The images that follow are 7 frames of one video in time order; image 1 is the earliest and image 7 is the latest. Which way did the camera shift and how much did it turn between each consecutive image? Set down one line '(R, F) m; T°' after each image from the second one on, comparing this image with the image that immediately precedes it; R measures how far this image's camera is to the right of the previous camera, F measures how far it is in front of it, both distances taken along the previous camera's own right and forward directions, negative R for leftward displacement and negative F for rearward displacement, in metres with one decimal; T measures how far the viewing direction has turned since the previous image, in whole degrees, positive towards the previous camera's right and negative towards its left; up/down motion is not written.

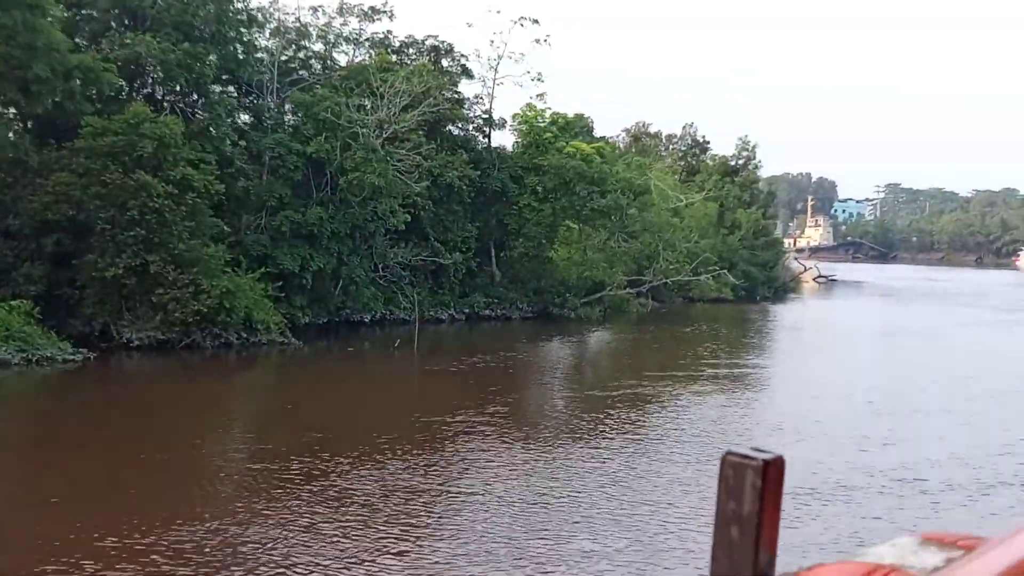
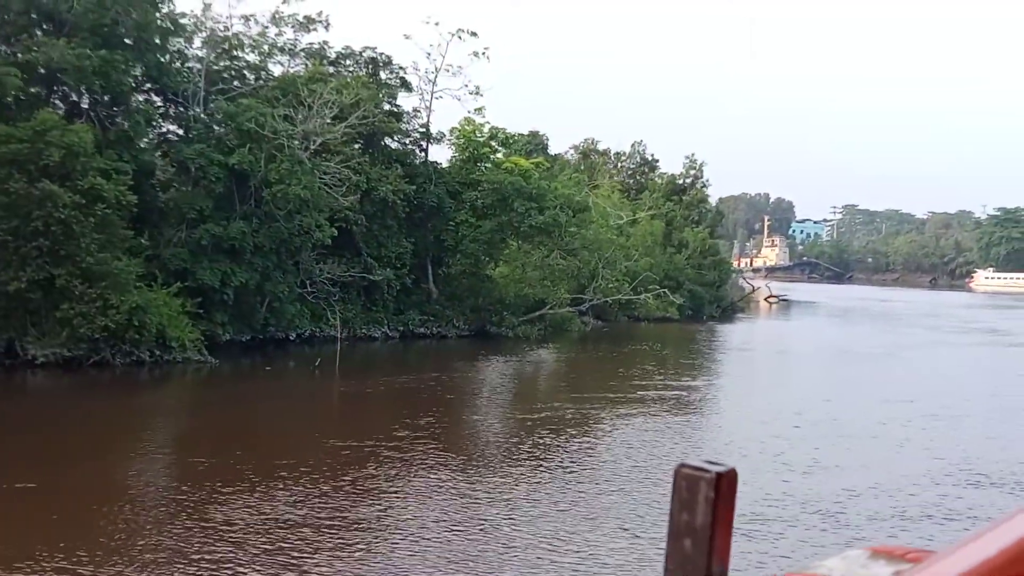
(+0.6, +0.3) m; +2°
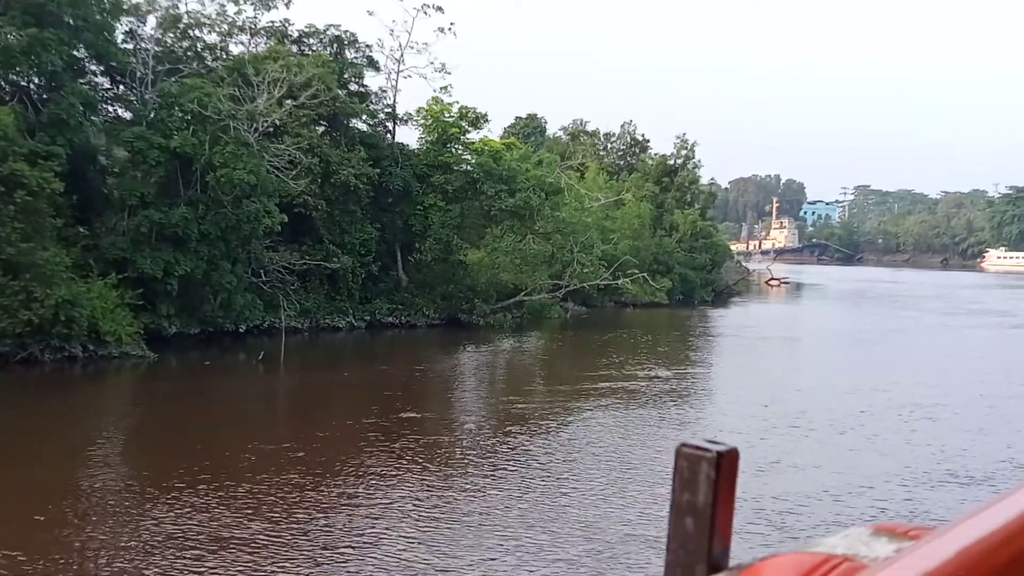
(+0.9, +0.9) m; -1°
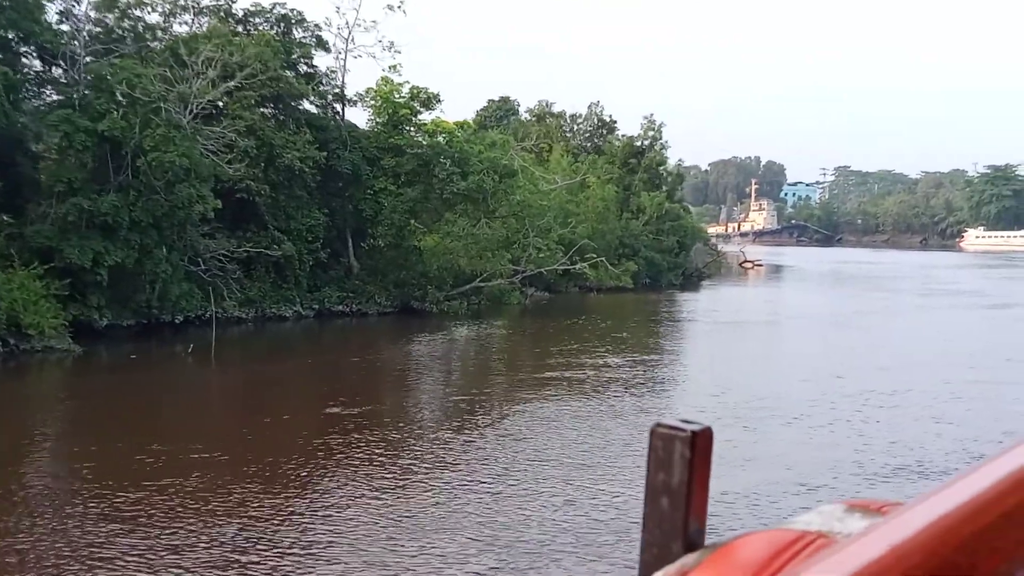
(+0.7, +0.5) m; +1°
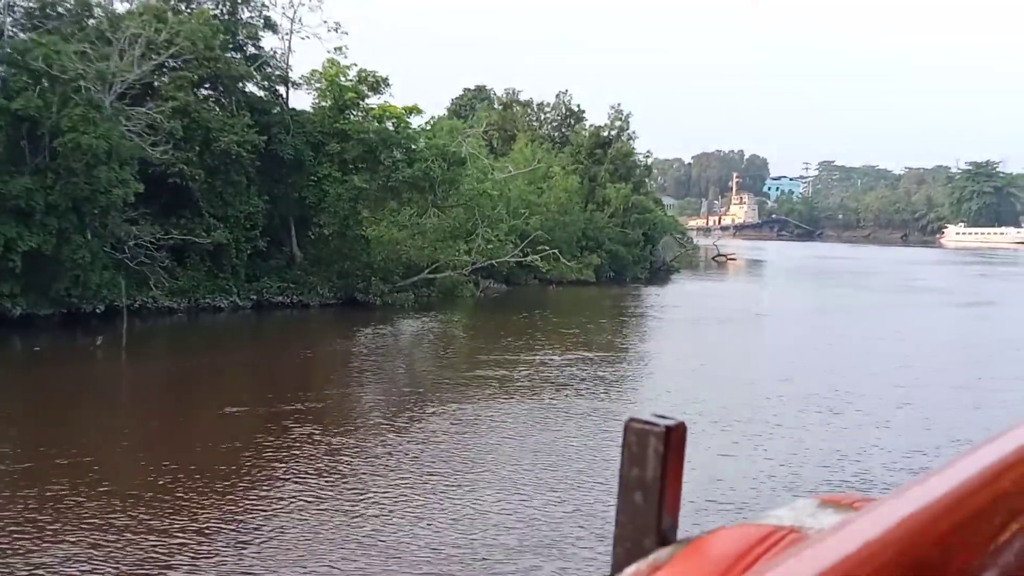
(+0.8, +0.6) m; +1°
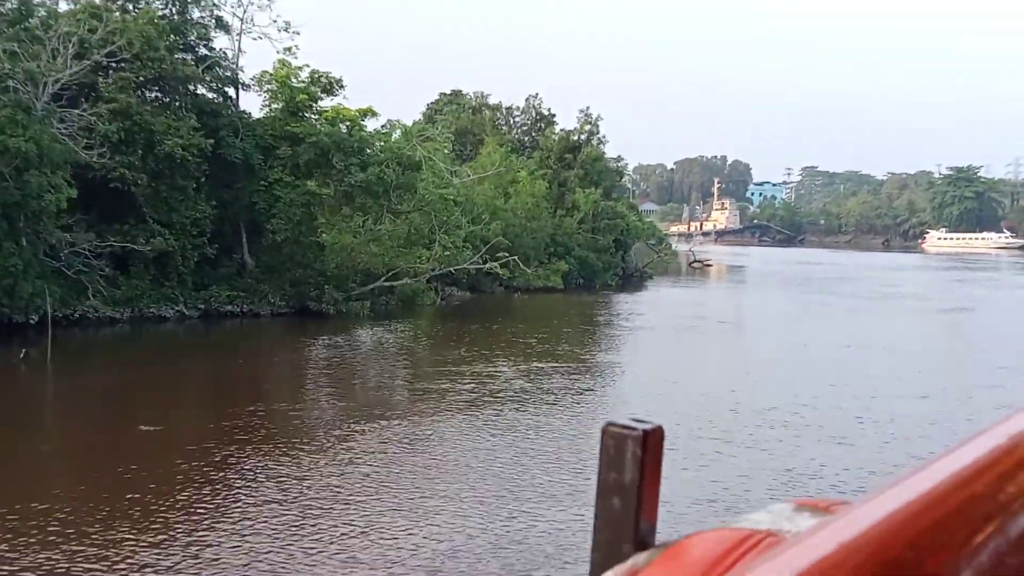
(+0.6, +0.5) m; +1°
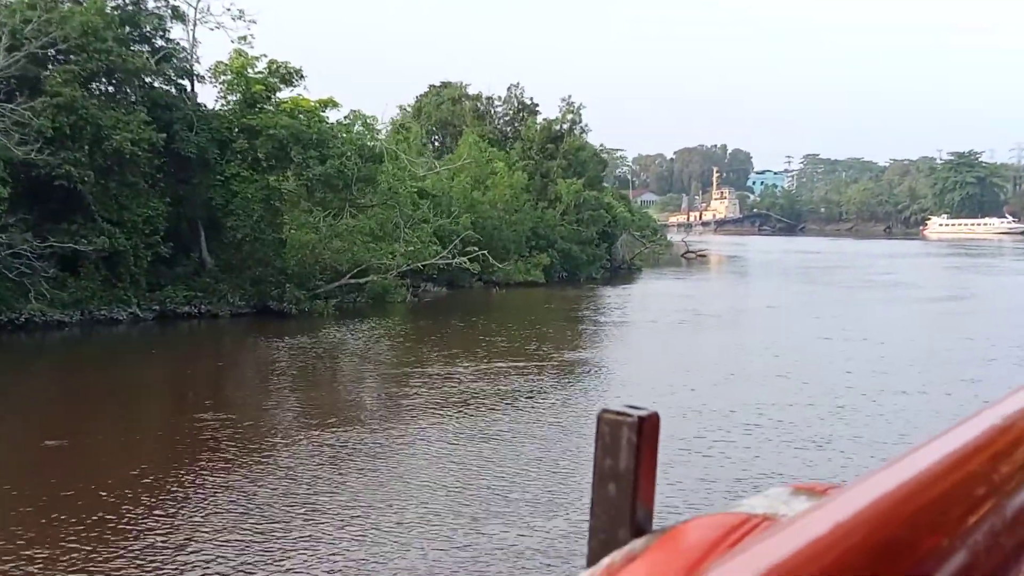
(+0.7, +0.7) m; 0°
